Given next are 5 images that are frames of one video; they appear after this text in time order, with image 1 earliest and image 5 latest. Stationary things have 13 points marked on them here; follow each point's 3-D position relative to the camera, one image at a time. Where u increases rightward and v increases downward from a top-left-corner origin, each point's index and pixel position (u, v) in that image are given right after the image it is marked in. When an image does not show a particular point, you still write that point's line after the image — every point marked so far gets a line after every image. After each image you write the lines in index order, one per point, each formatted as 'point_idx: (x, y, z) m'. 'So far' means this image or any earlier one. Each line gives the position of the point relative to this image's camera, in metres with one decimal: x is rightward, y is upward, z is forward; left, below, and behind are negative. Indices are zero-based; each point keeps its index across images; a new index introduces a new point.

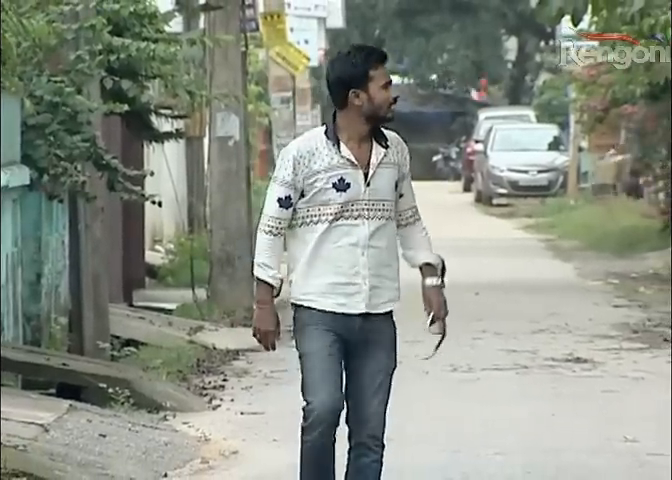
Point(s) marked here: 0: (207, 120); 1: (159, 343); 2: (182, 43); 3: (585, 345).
0: (-0.9, +0.6, +13.5) m
1: (-0.9, -0.5, +10.8) m
2: (-0.7, +0.8, +10.1) m
3: (+1.1, -0.5, +10.7) m
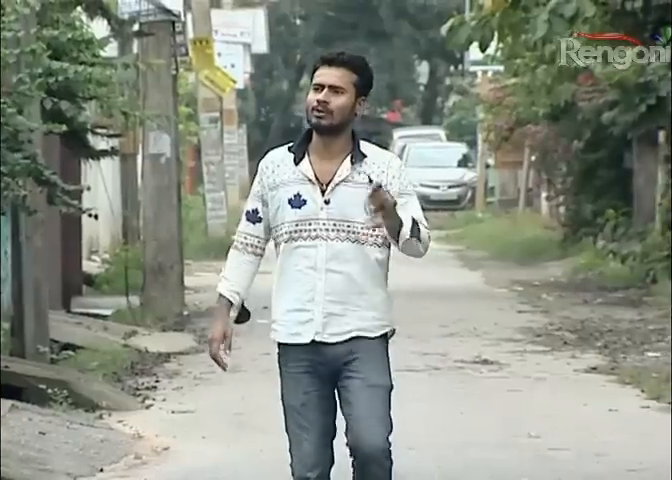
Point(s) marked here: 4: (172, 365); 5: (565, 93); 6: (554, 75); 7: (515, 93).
0: (-1.2, +0.6, +14.2) m
1: (-1.2, -0.5, +11.4) m
2: (-1.0, +0.8, +10.8) m
3: (+0.8, -0.5, +11.4) m
4: (-0.8, -0.6, +11.4) m
5: (+1.4, +0.9, +14.0) m
6: (+1.0, +0.8, +10.7) m
7: (+1.3, +1.1, +17.2) m
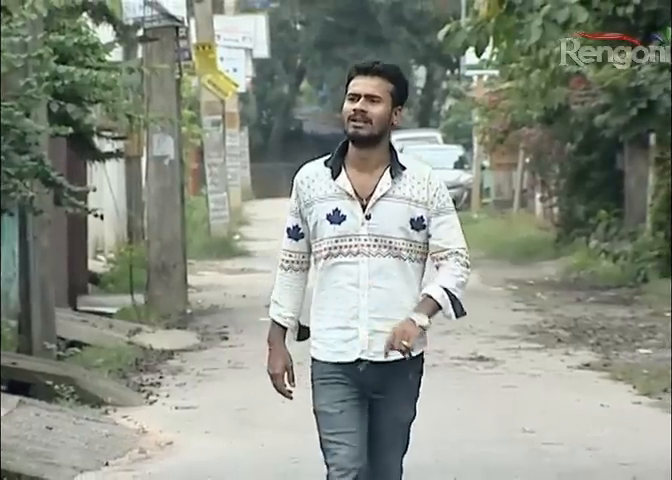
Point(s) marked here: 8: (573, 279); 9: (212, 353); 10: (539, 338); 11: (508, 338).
0: (-1.2, +0.6, +14.4) m
1: (-1.2, -0.5, +11.7) m
2: (-1.0, +0.8, +11.0) m
3: (+0.8, -0.5, +11.7) m
4: (-0.8, -0.6, +11.7) m
5: (+1.4, +0.9, +14.3) m
6: (+1.0, +0.8, +10.9) m
7: (+1.3, +1.1, +17.4) m
8: (+1.8, -0.3, +18.0) m
9: (-0.6, -0.6, +12.0) m
10: (+1.0, -0.5, +11.9) m
11: (+0.9, -0.5, +11.9) m
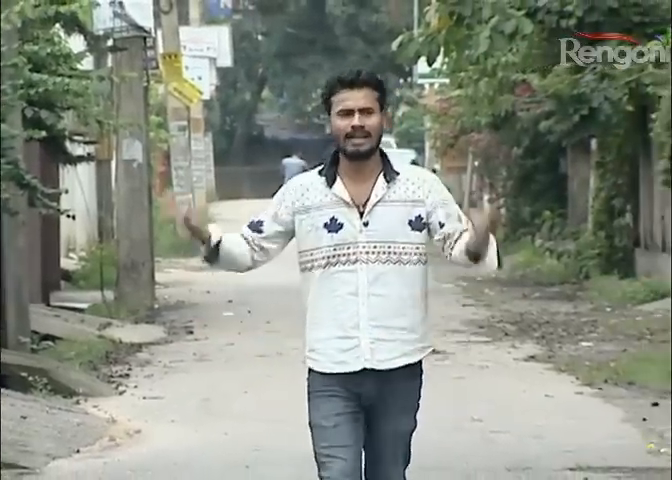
0: (-1.4, +0.6, +15.0) m
1: (-1.4, -0.5, +12.3) m
2: (-1.2, +0.8, +11.6) m
3: (+0.5, -0.5, +12.2) m
4: (-1.0, -0.6, +12.3) m
5: (+1.2, +0.9, +14.9) m
6: (+0.8, +0.8, +11.5) m
7: (+1.0, +1.1, +18.0) m
8: (+1.6, -0.3, +18.6) m
9: (-0.9, -0.6, +12.6) m
10: (+0.8, -0.5, +12.5) m
11: (+0.7, -0.5, +12.5) m
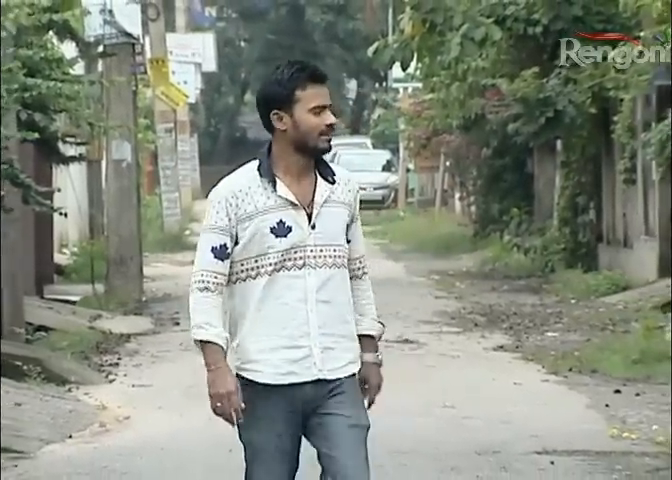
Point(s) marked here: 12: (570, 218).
0: (-1.5, +0.6, +15.6) m
1: (-1.5, -0.5, +12.8) m
2: (-1.3, +0.8, +12.2) m
3: (+0.4, -0.5, +12.8) m
4: (-1.1, -0.6, +12.8) m
5: (+1.0, +0.9, +15.5) m
6: (+0.7, +0.8, +12.1) m
7: (+0.9, +1.1, +18.6) m
8: (+1.4, -0.3, +19.2) m
9: (-1.0, -0.6, +13.2) m
10: (+0.7, -0.5, +13.0) m
11: (+0.6, -0.5, +13.1) m
12: (+2.0, +0.2, +19.8) m
